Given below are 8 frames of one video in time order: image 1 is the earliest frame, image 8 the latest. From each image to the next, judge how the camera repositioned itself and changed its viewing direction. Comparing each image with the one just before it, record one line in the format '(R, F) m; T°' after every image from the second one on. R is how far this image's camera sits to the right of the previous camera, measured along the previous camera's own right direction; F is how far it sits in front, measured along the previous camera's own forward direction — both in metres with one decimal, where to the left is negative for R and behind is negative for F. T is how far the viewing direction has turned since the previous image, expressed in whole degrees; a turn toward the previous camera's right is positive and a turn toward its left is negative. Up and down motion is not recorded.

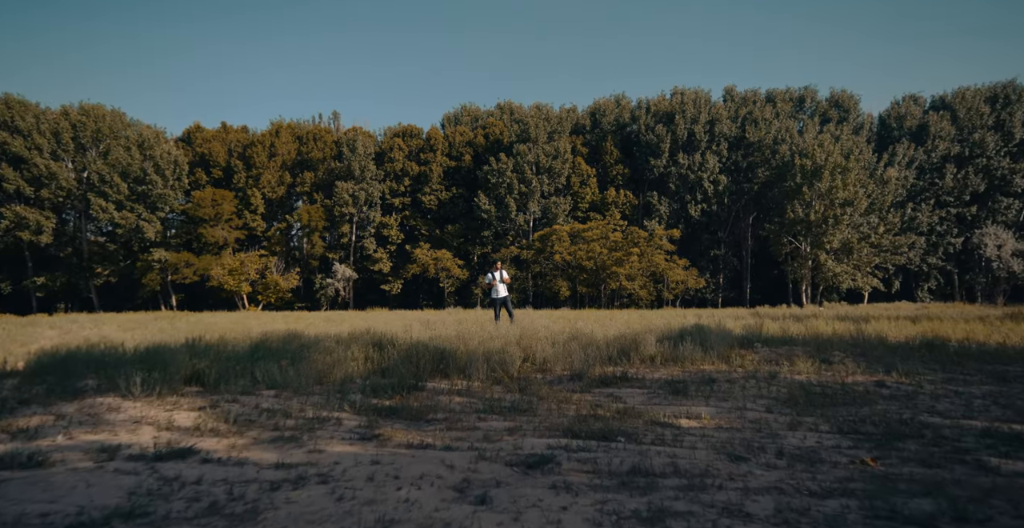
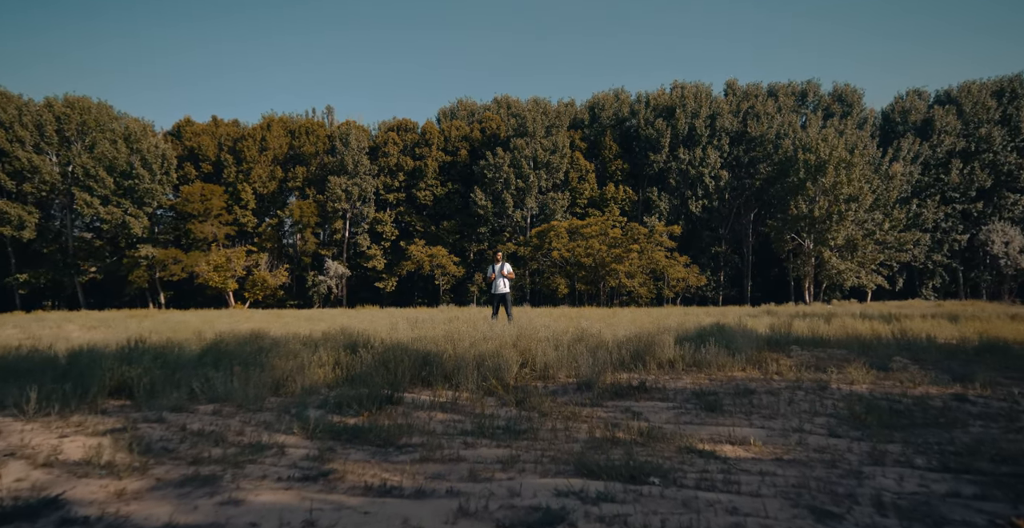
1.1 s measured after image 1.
(0.0, +1.1) m; 0°
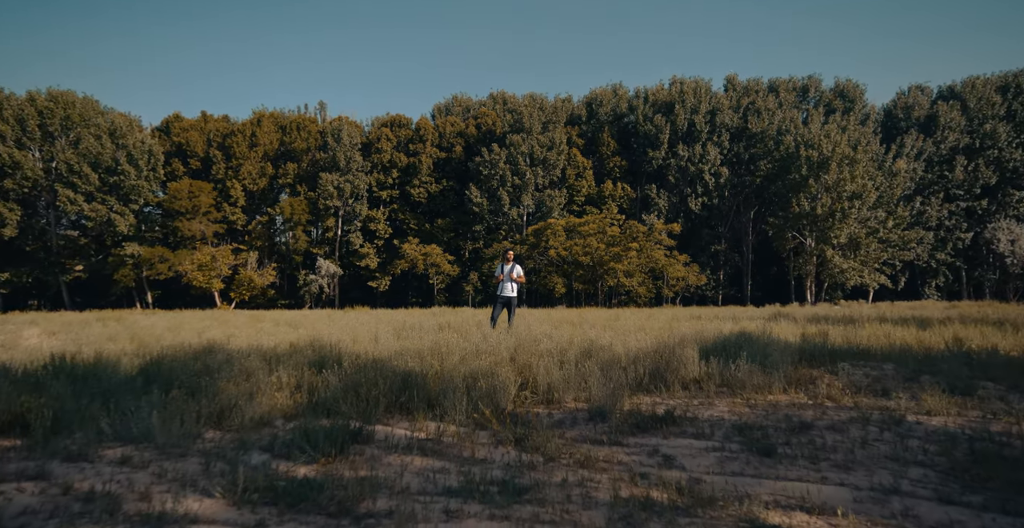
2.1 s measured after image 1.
(0.0, +1.1) m; 0°
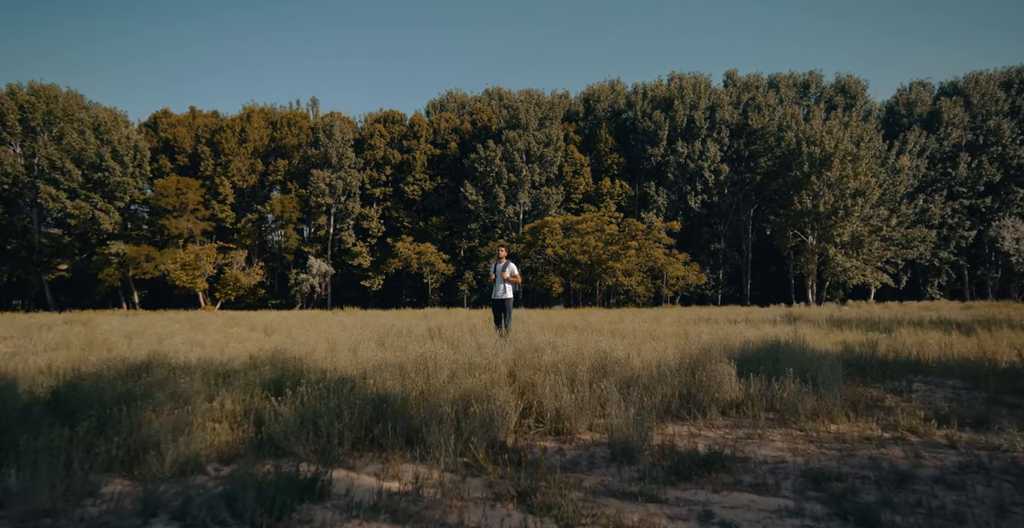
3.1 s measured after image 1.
(0.0, +1.1) m; 0°
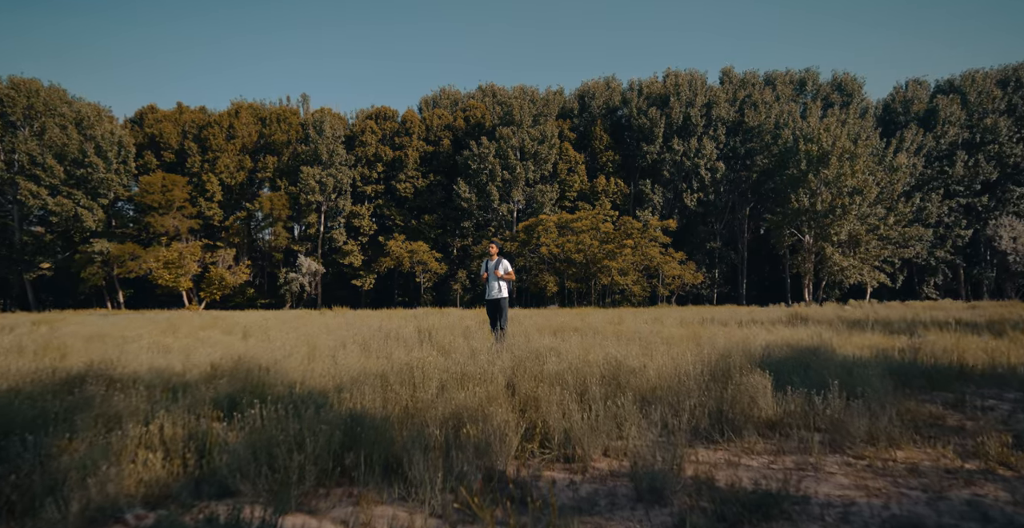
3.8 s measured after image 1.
(0.0, +0.7) m; +1°
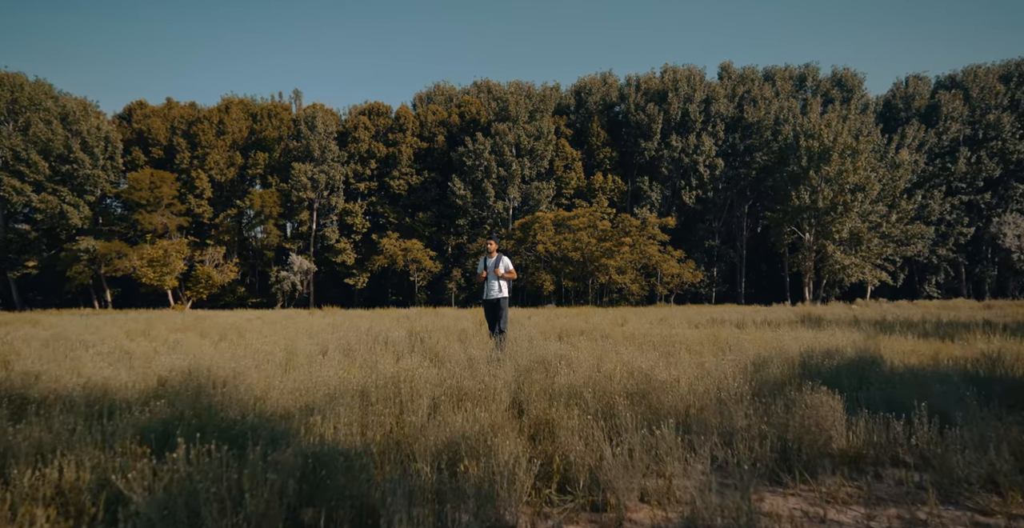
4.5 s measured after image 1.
(-0.1, +0.9) m; 0°
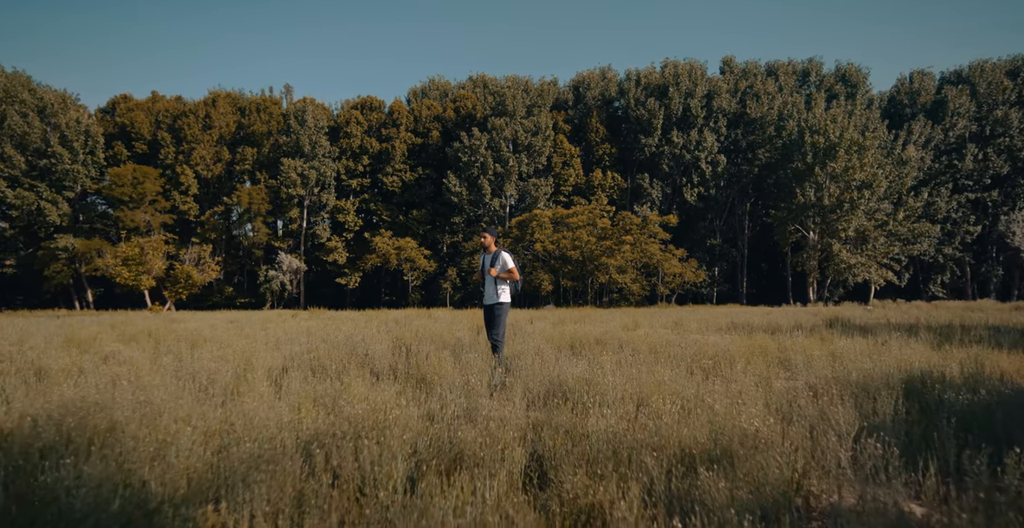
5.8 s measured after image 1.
(-0.1, +1.4) m; 0°
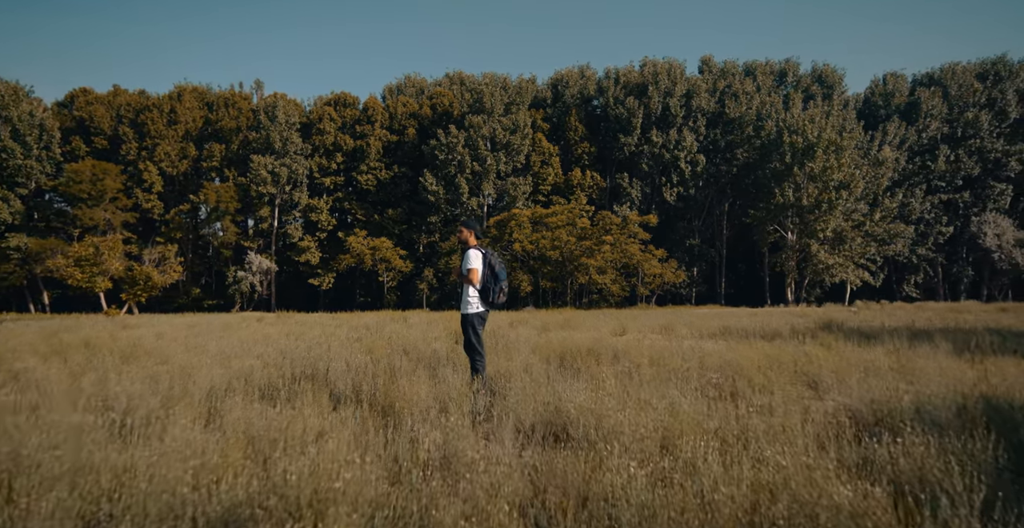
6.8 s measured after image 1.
(-0.1, +0.9) m; +2°
